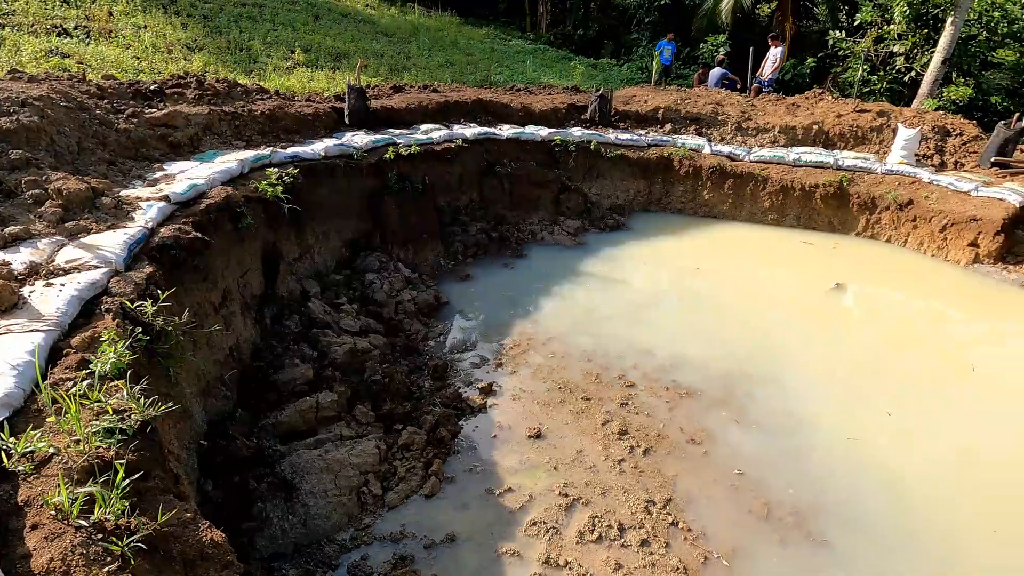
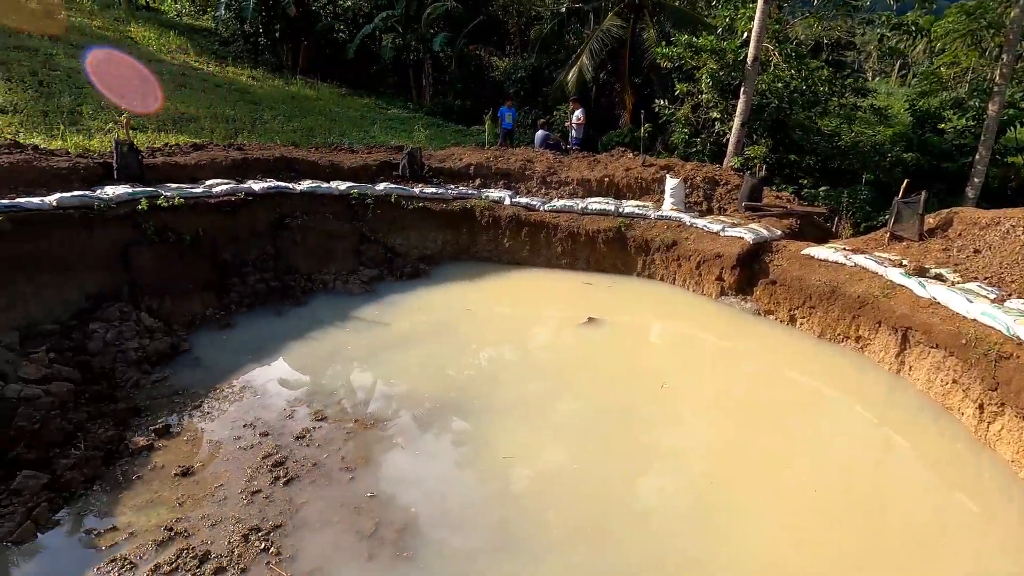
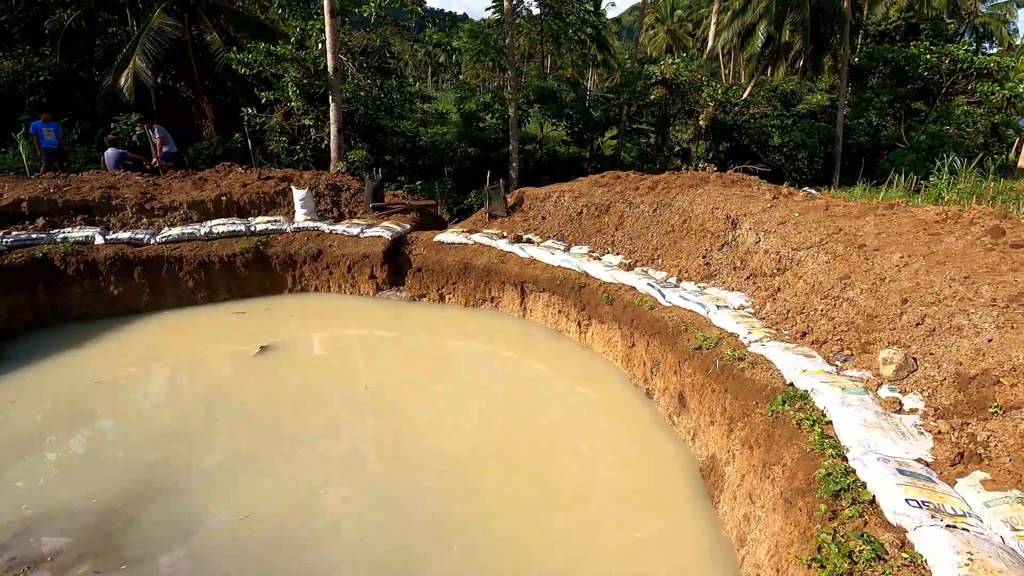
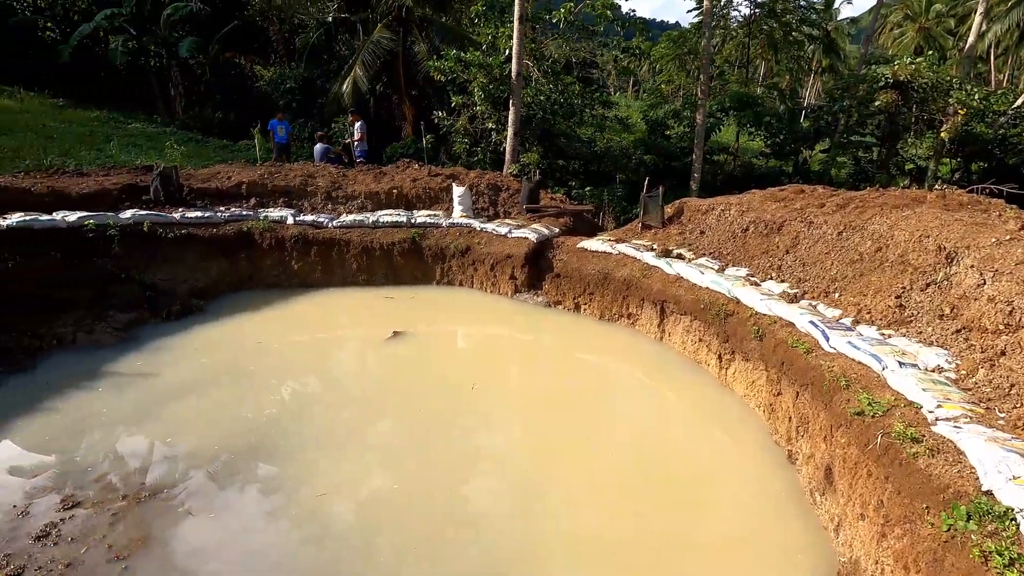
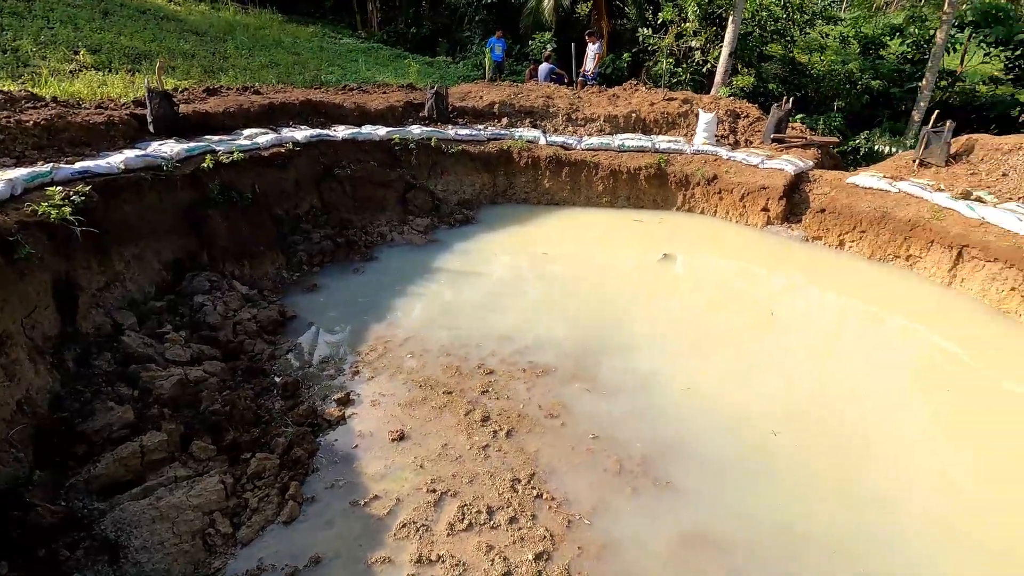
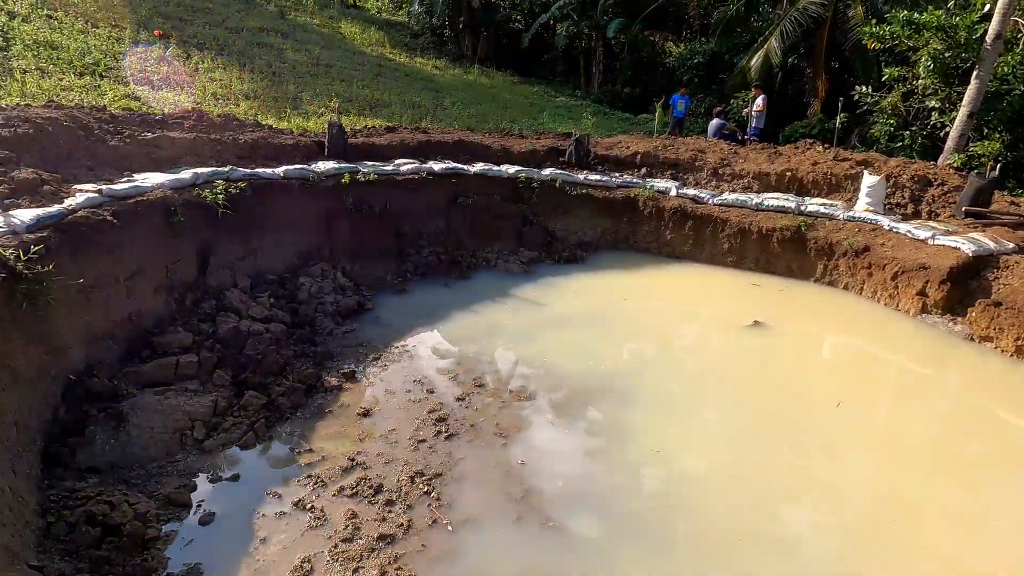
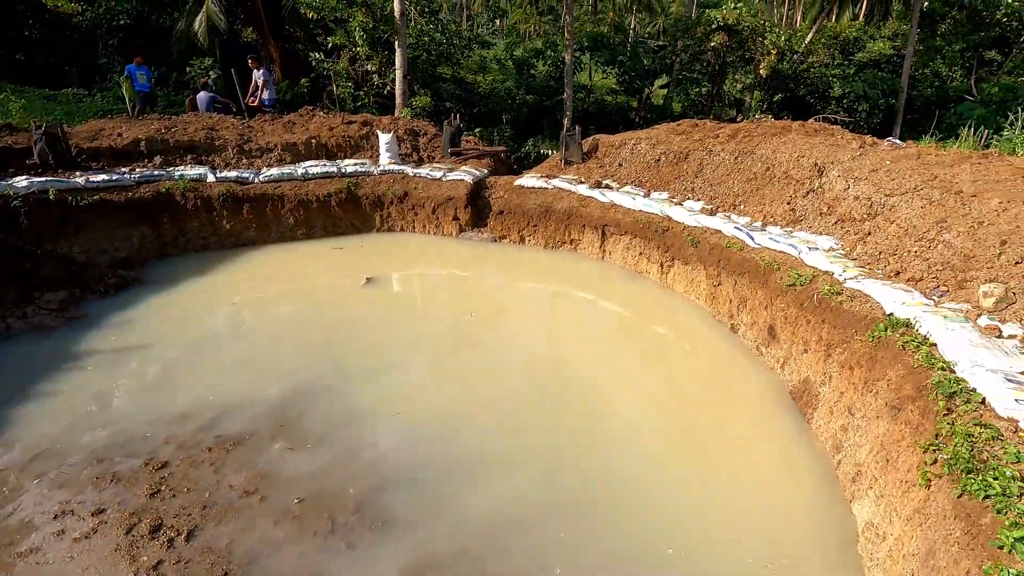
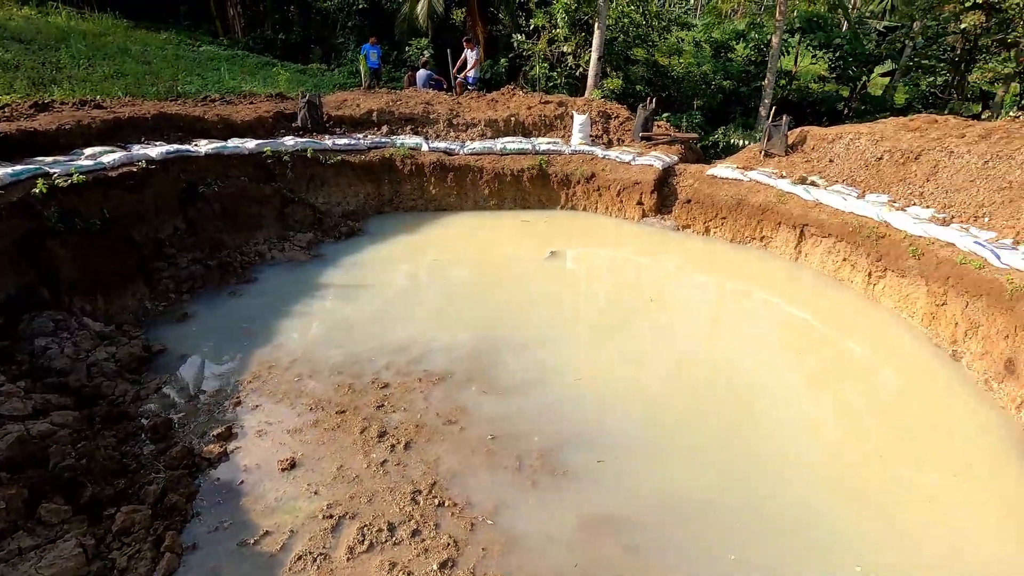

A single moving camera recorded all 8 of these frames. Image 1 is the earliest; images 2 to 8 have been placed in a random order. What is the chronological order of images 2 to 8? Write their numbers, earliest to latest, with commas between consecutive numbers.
5, 8, 7, 3, 4, 2, 6
